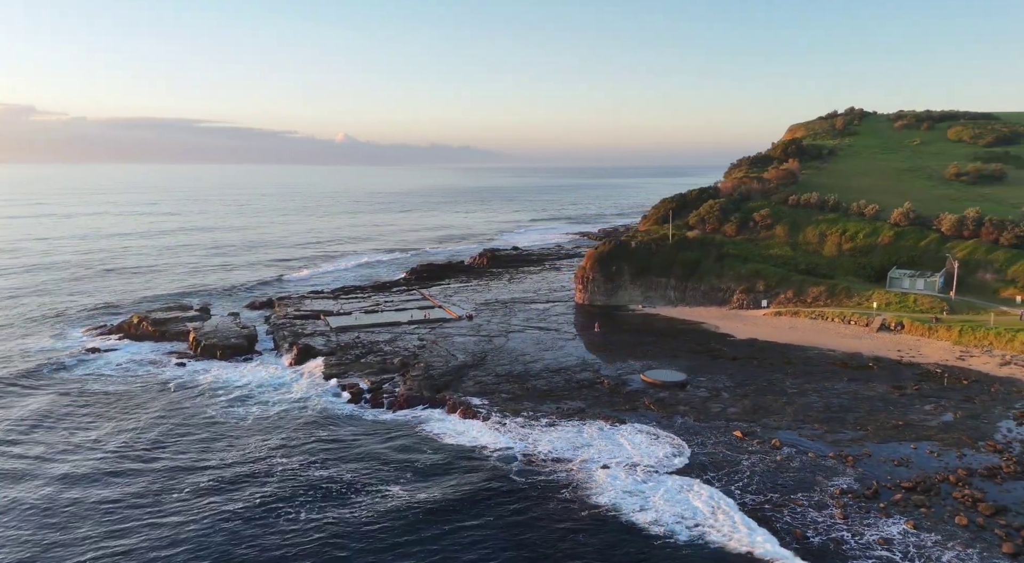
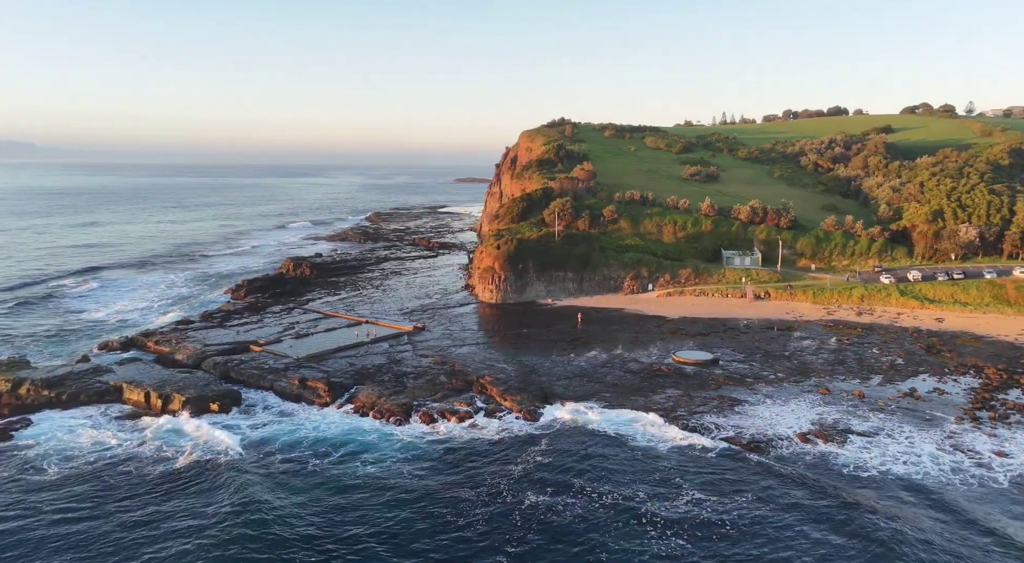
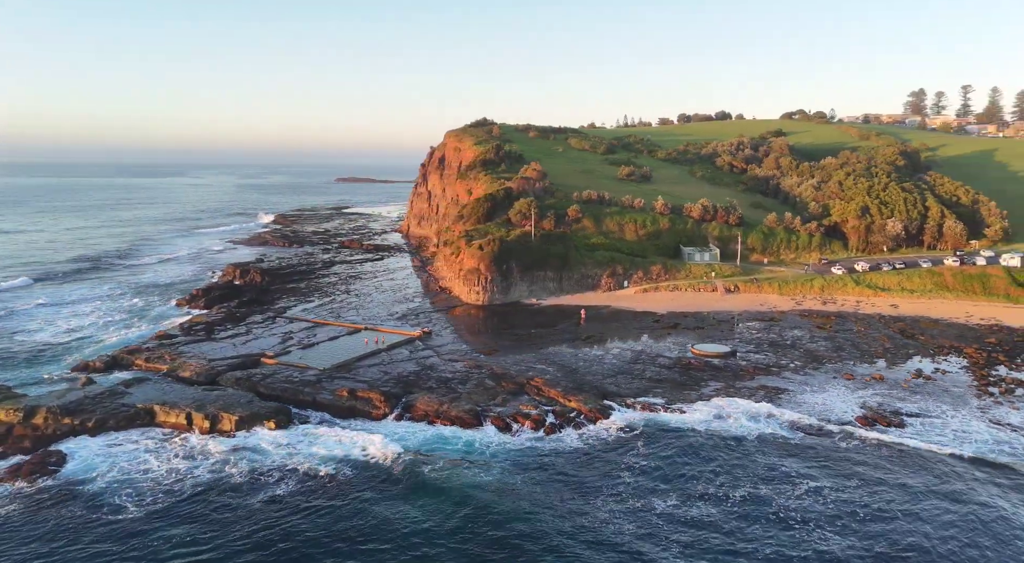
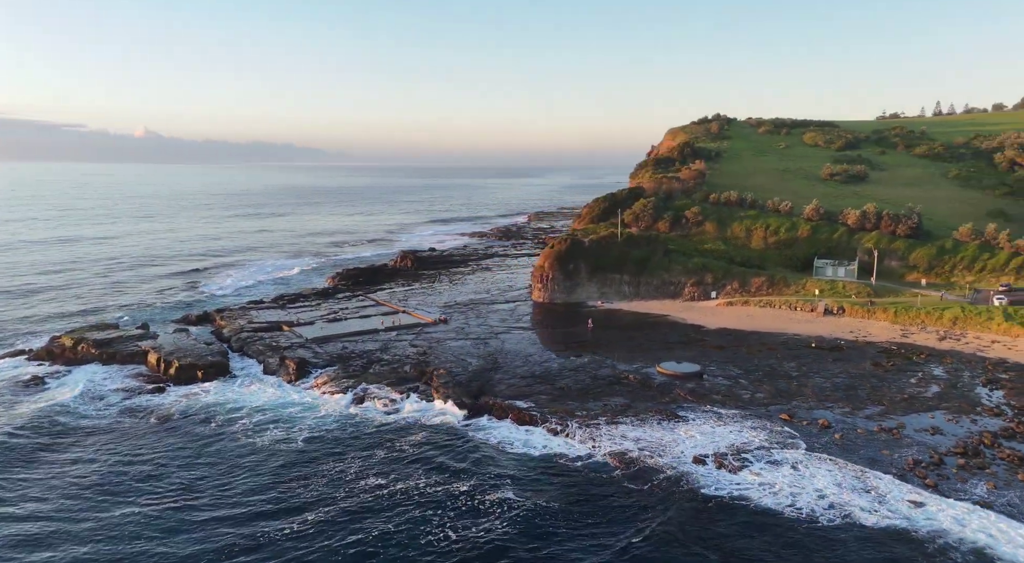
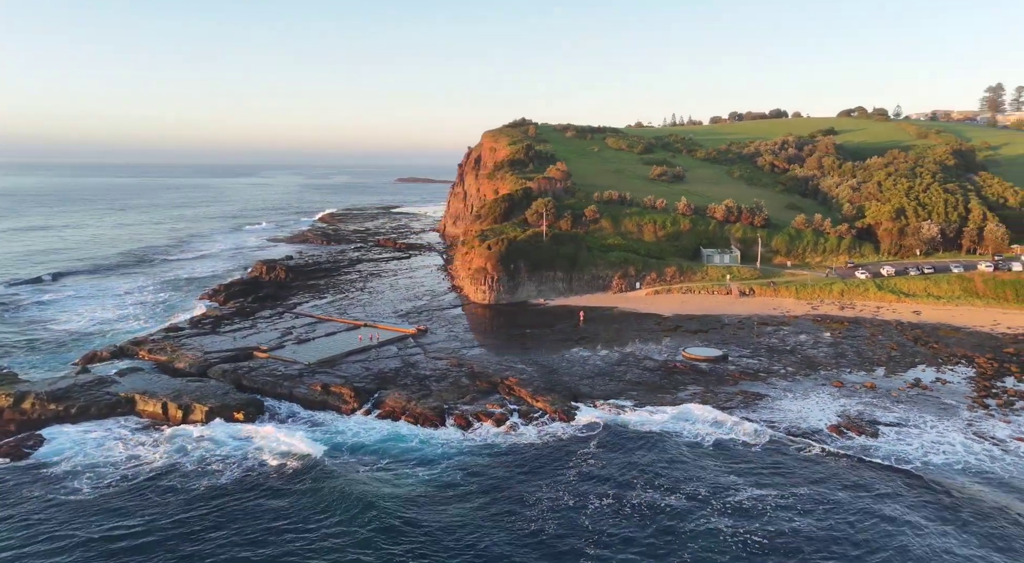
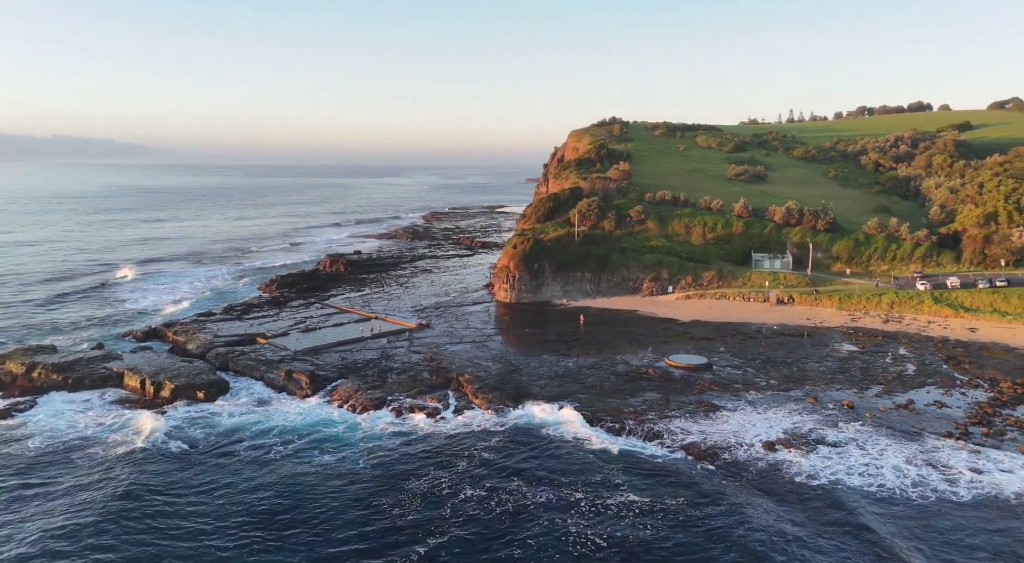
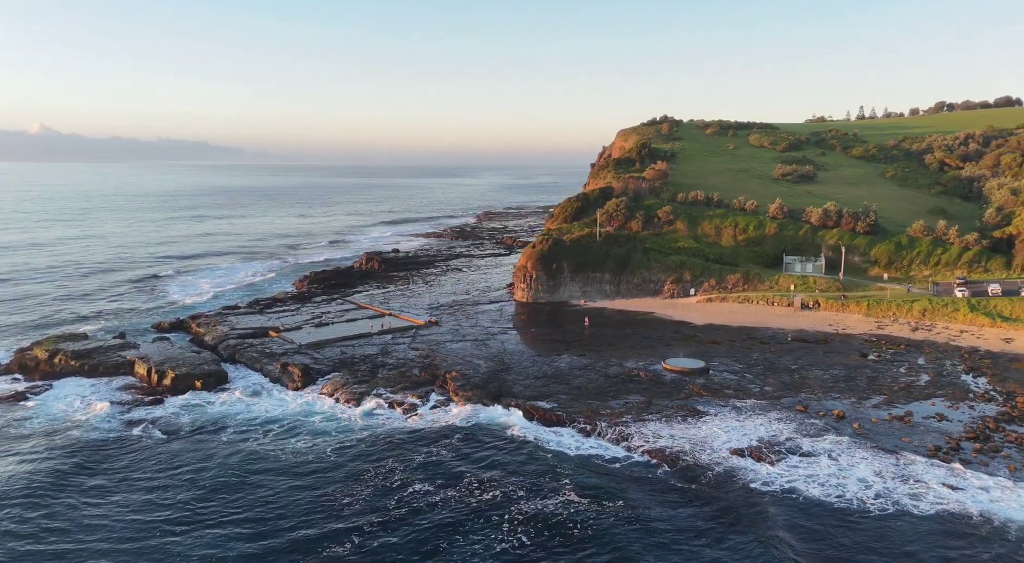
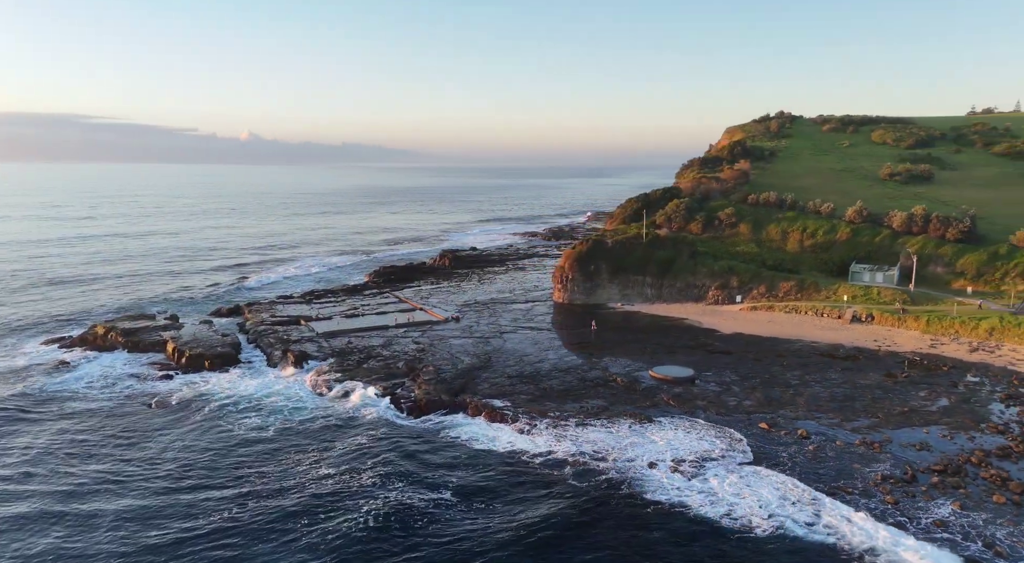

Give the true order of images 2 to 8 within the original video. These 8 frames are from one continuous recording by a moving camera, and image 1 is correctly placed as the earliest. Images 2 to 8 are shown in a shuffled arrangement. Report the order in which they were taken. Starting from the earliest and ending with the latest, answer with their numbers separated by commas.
8, 4, 7, 6, 2, 5, 3
